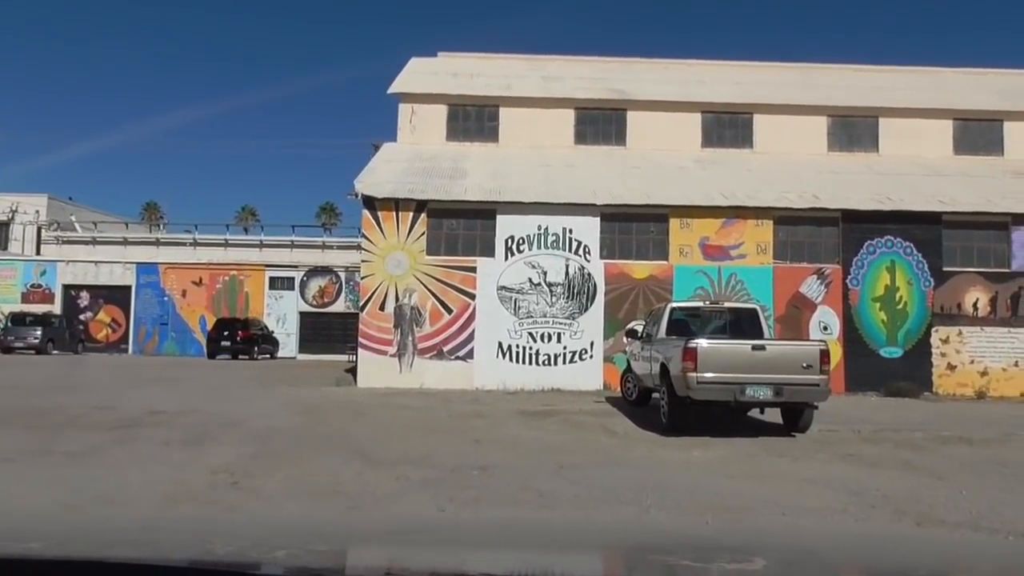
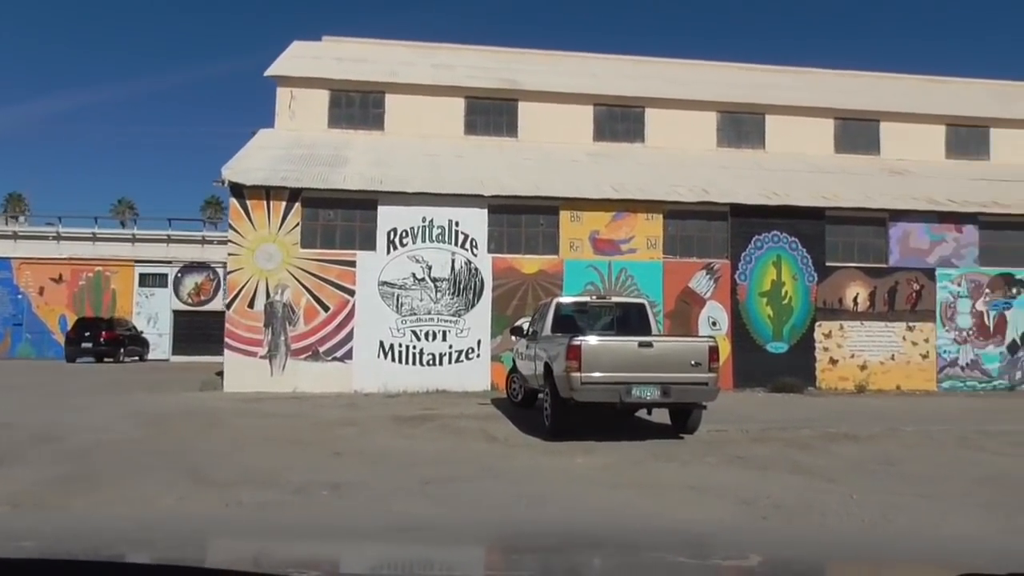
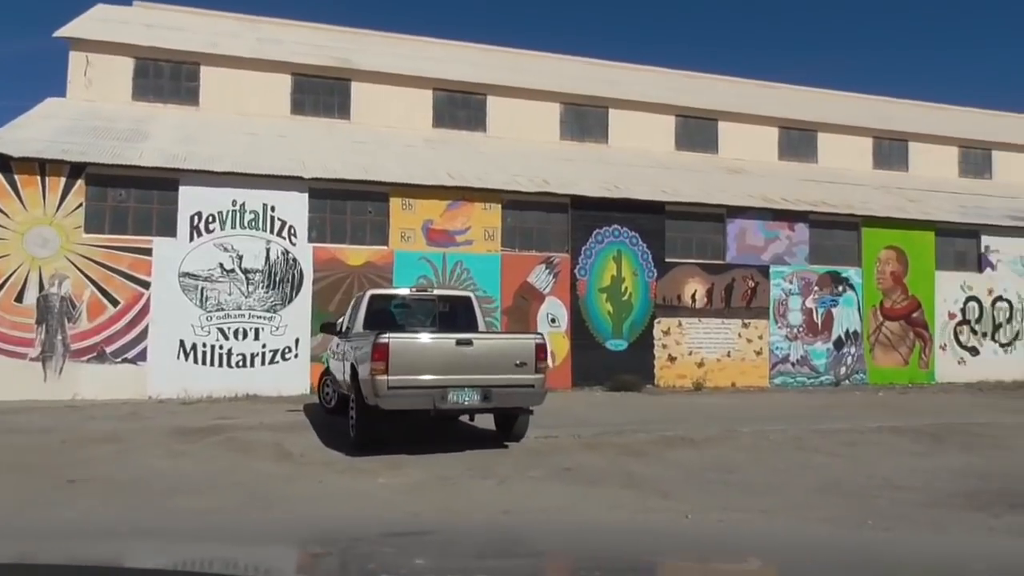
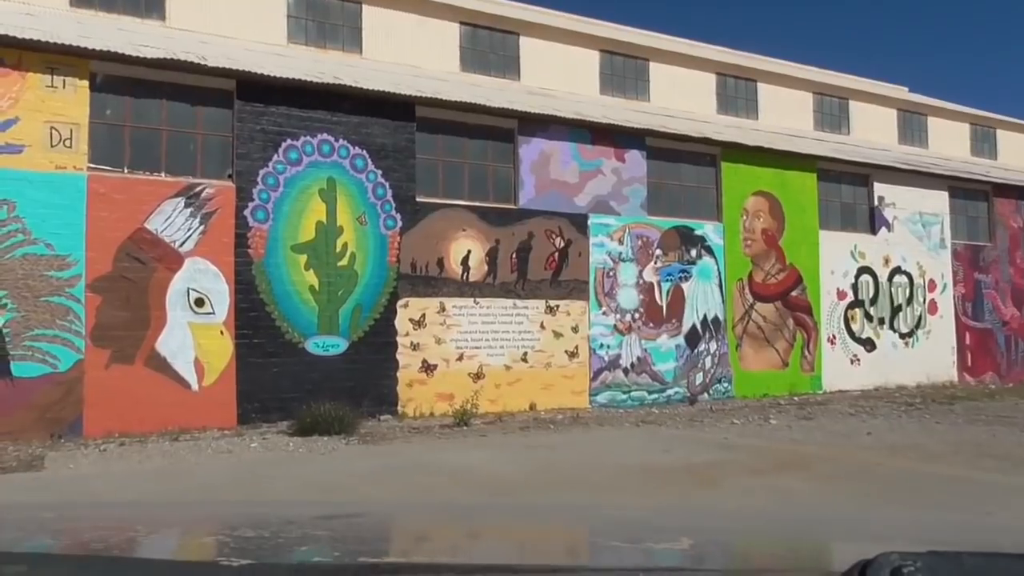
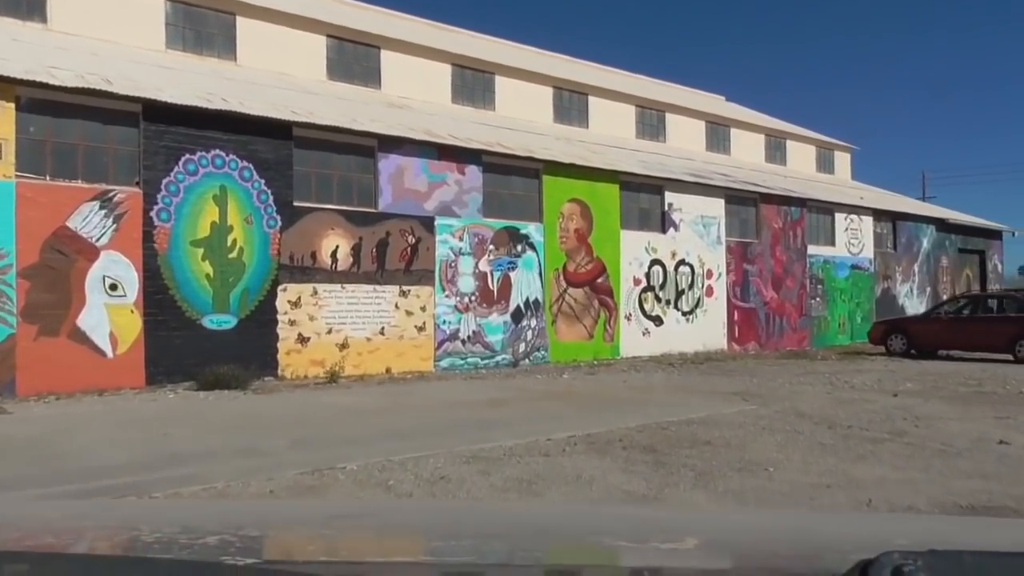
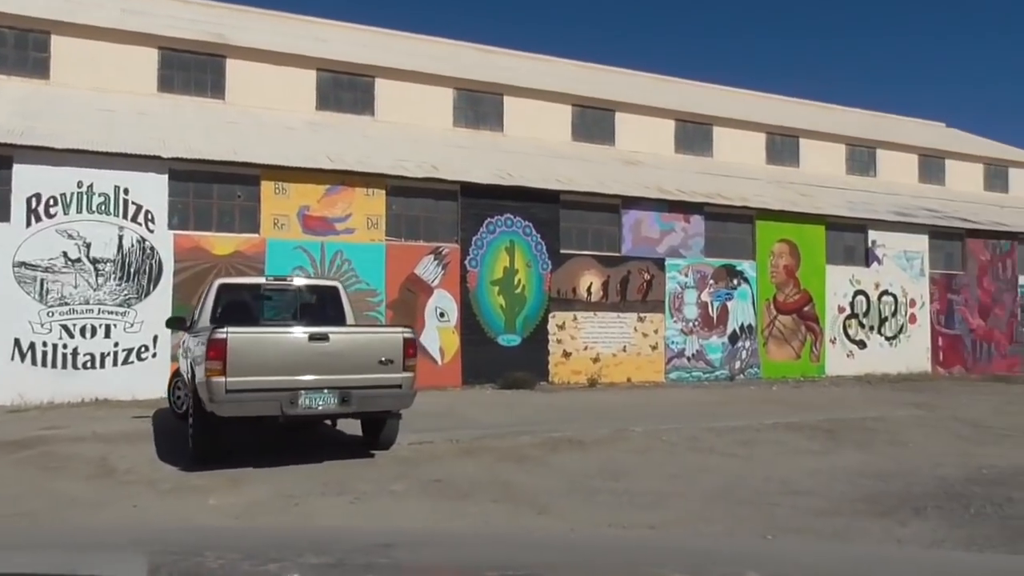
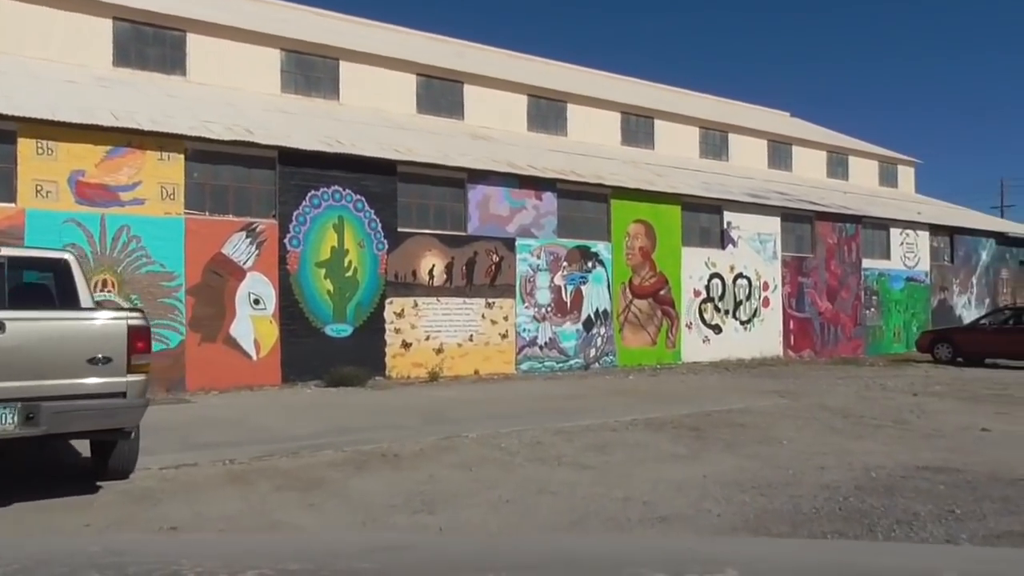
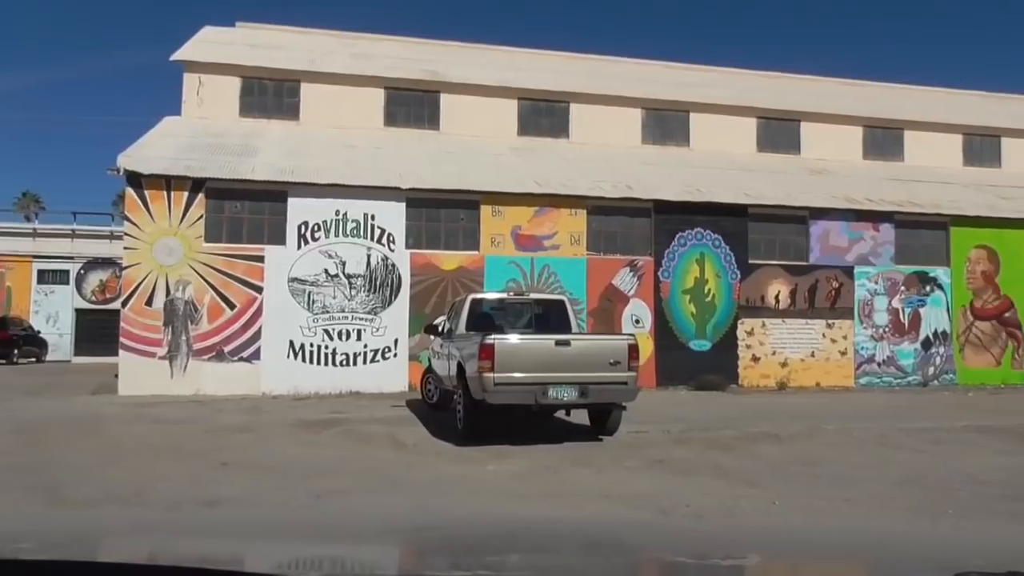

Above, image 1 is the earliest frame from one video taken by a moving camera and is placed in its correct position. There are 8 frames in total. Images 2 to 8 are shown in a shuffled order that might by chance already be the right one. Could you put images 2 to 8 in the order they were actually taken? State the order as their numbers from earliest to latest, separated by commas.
2, 8, 3, 6, 7, 5, 4
